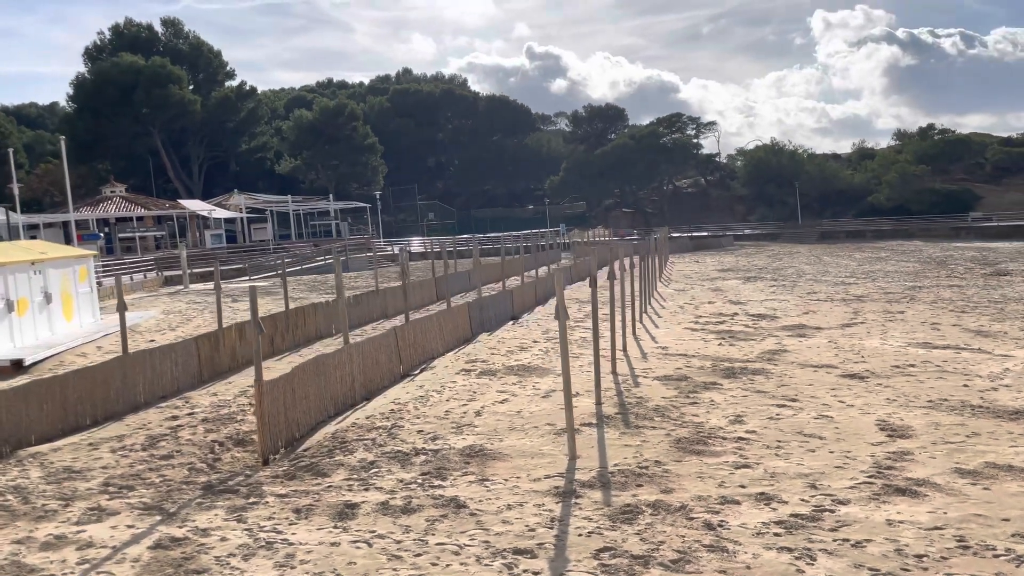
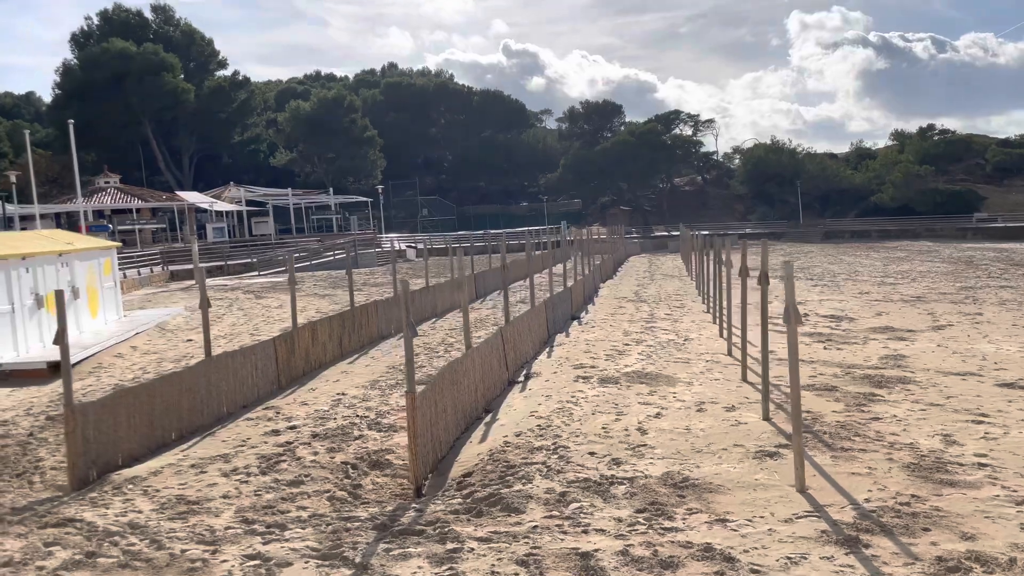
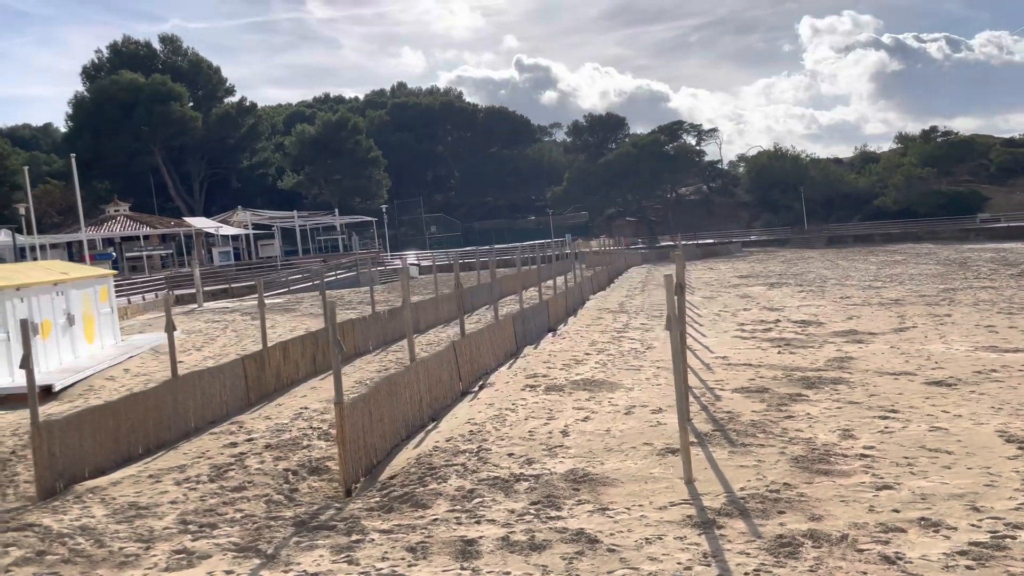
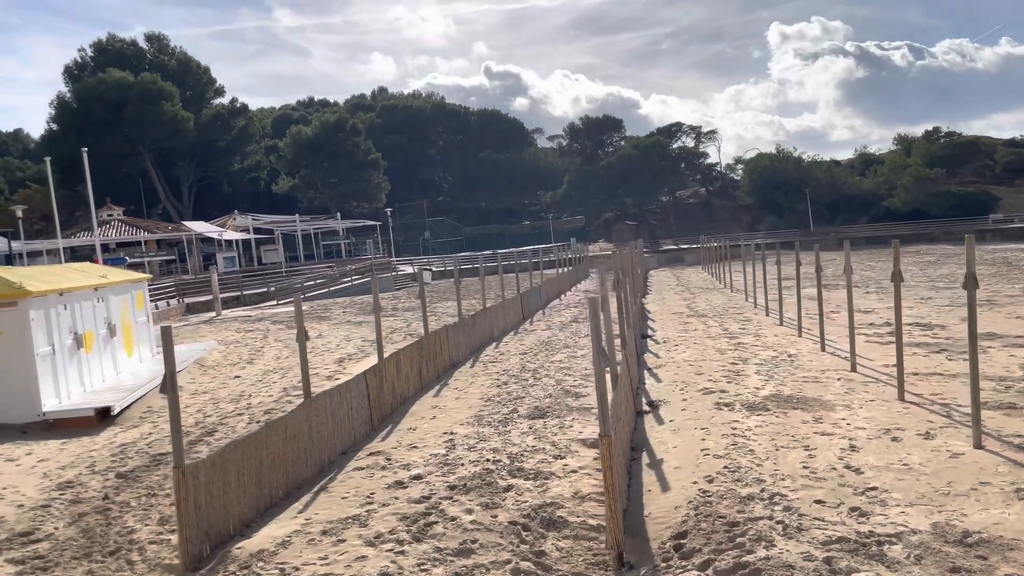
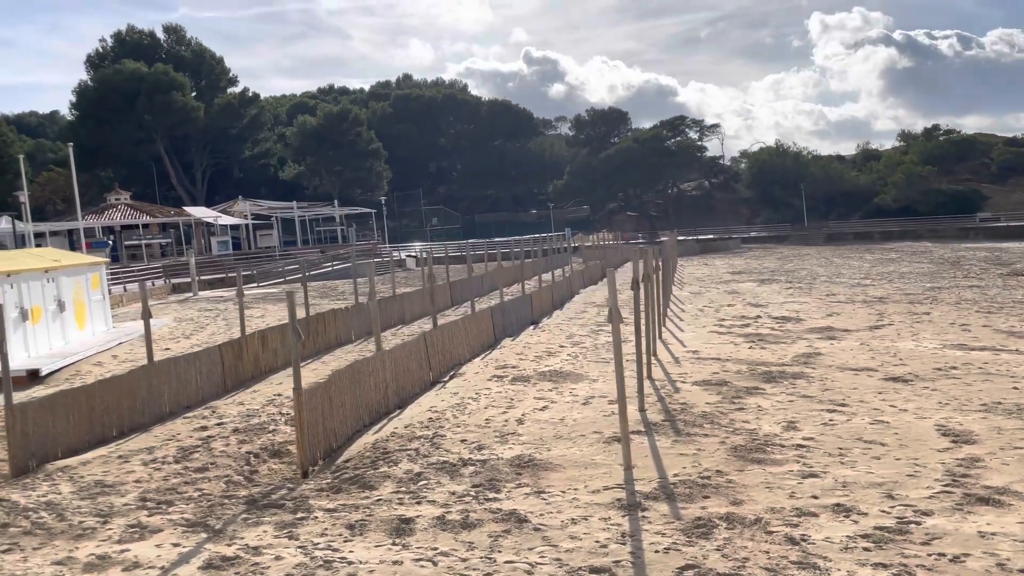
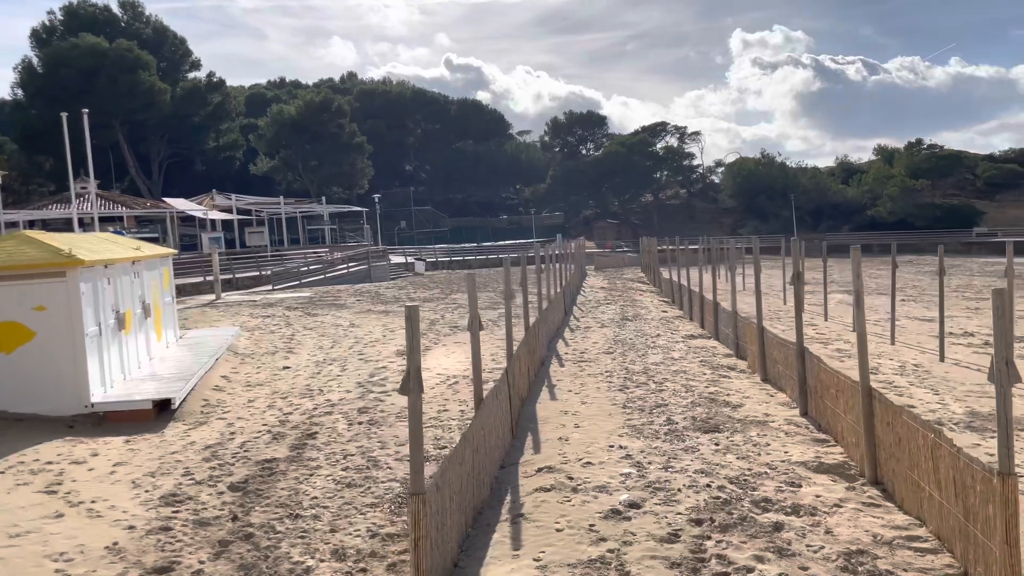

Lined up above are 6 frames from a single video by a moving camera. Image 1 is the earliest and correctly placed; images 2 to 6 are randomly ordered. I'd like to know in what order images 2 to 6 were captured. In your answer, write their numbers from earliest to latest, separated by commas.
5, 3, 2, 4, 6
